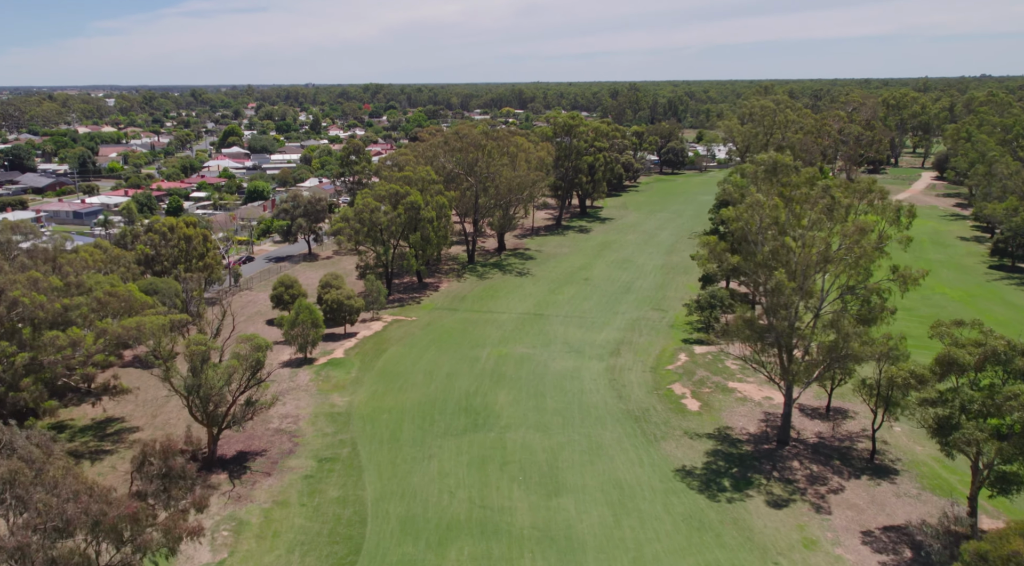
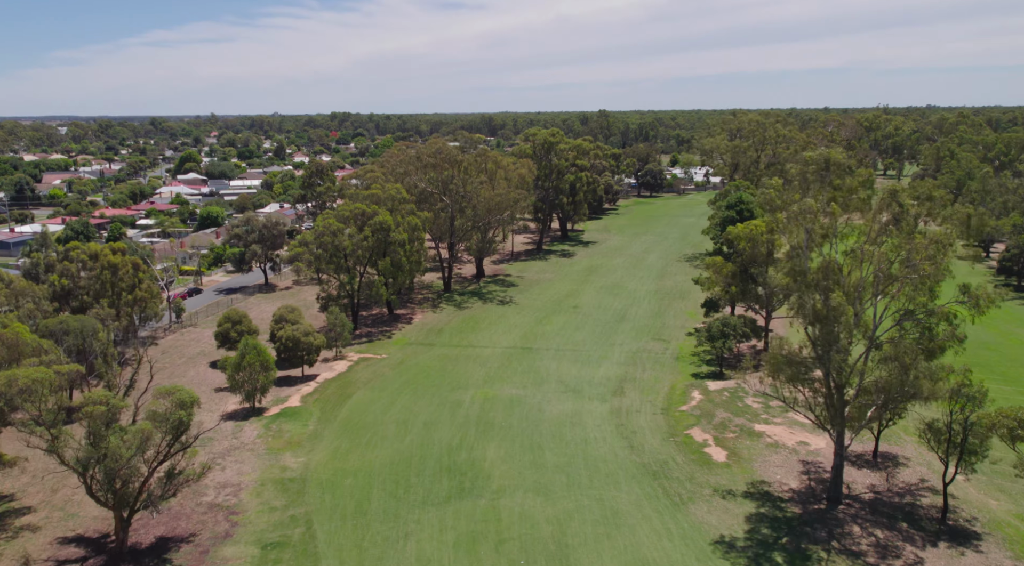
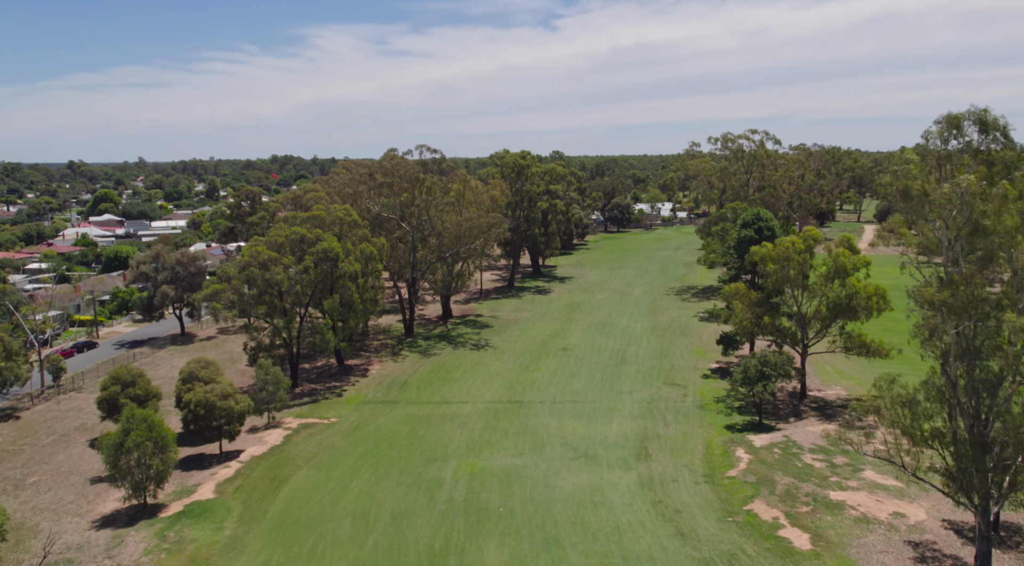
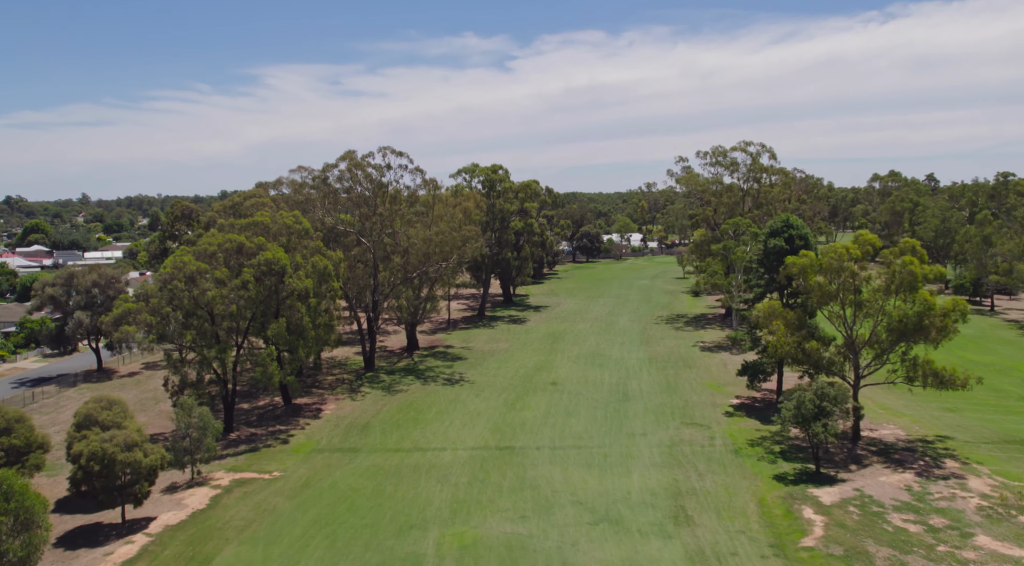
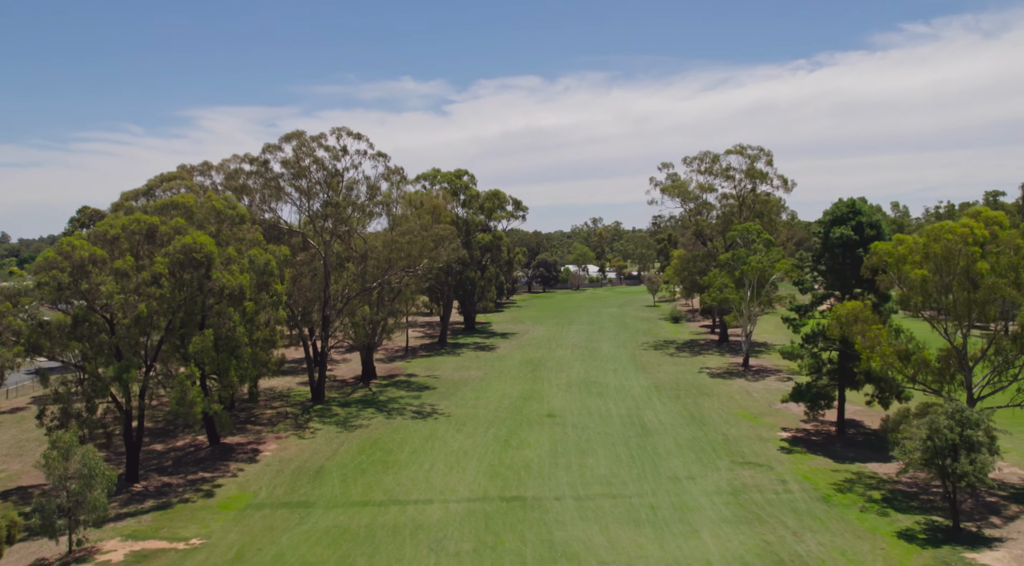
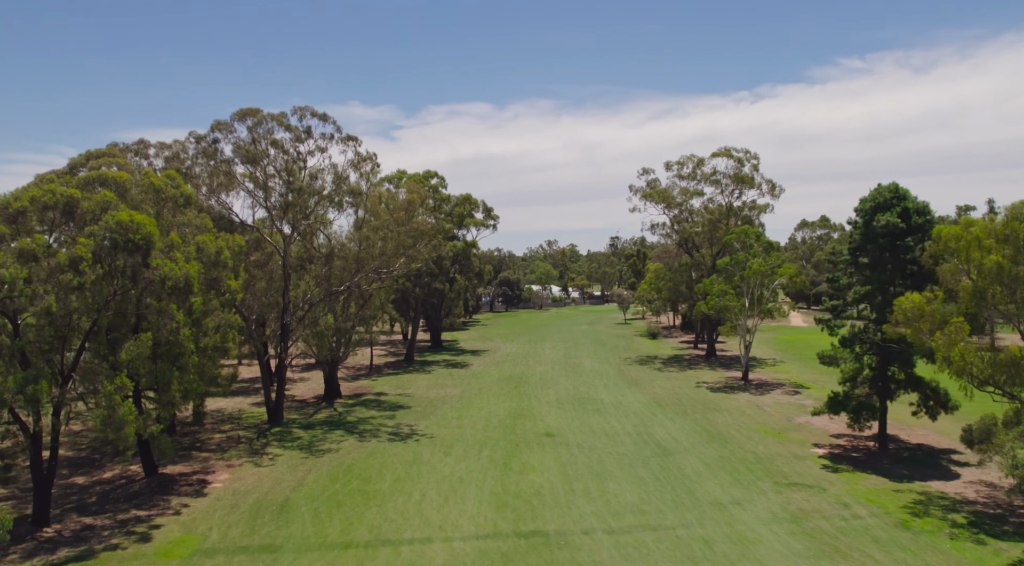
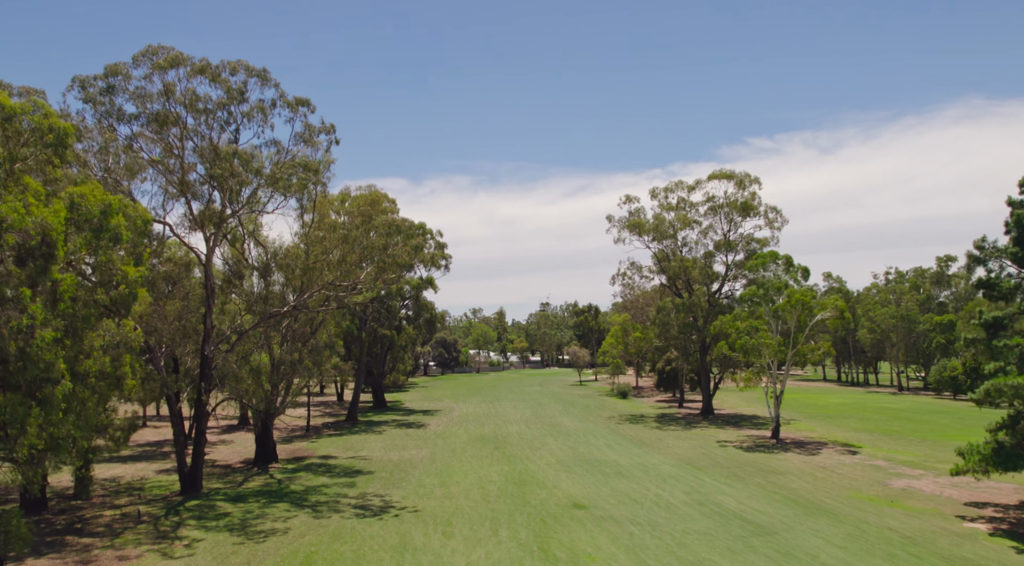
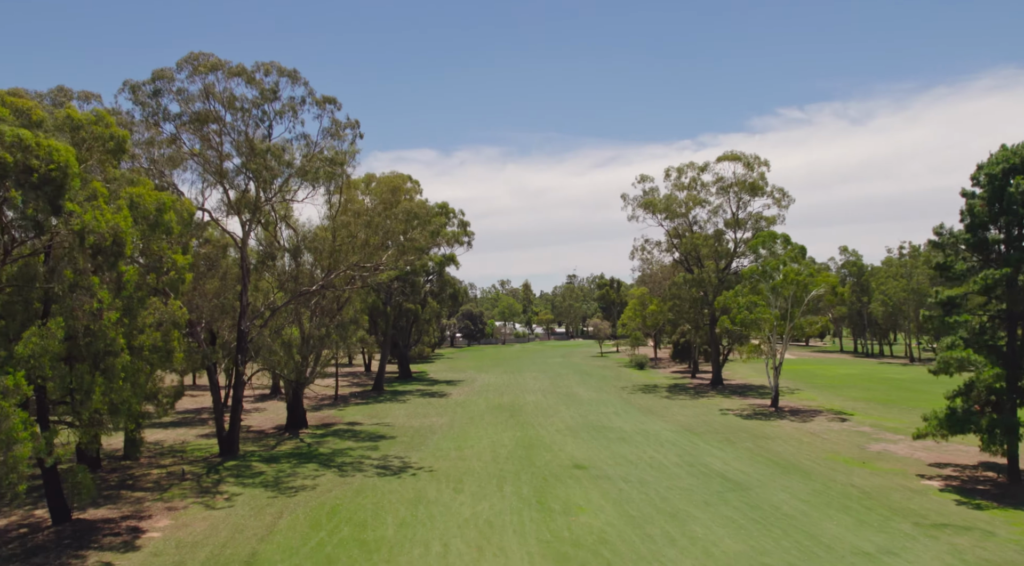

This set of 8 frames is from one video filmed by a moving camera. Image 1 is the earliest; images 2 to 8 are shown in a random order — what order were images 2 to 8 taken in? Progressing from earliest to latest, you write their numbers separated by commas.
2, 3, 4, 5, 6, 8, 7
